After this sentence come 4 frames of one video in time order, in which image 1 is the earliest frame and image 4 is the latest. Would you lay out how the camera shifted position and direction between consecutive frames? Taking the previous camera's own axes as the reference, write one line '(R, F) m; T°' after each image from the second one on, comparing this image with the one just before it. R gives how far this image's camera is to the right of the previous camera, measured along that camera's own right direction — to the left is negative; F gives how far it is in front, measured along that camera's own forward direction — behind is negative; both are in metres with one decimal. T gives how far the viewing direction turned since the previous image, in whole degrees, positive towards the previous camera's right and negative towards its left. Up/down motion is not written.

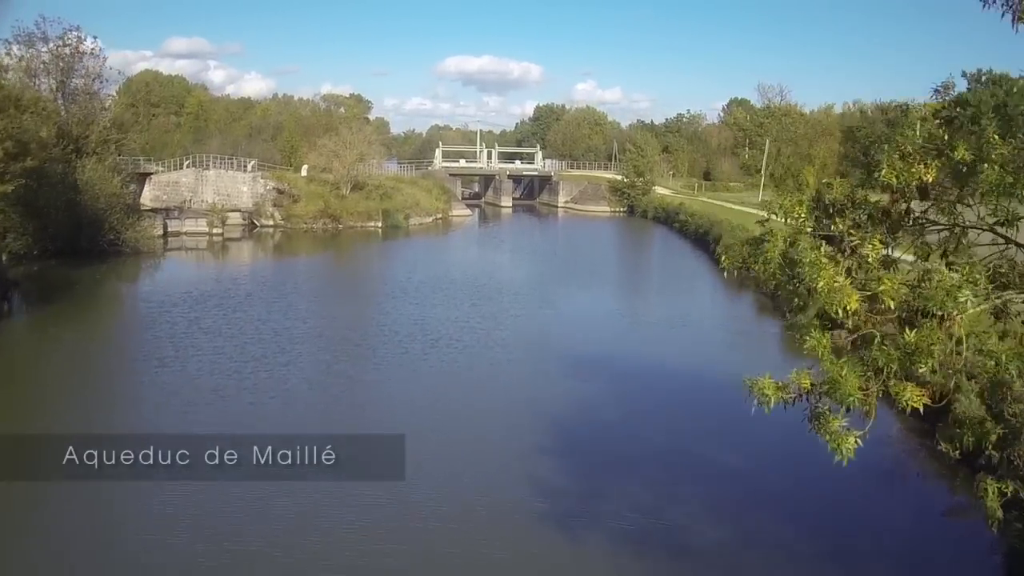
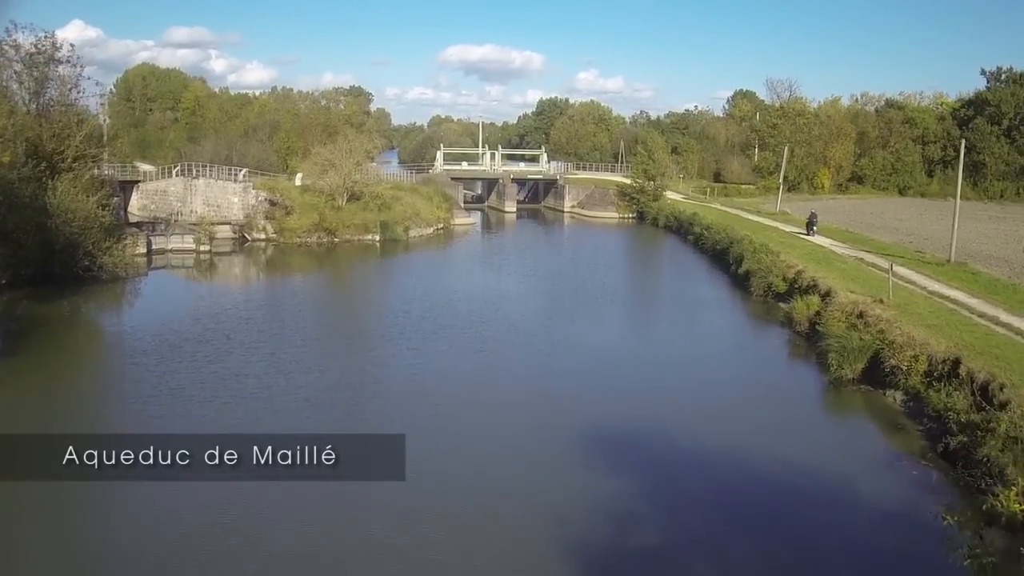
(-0.2, +2.2) m; 0°
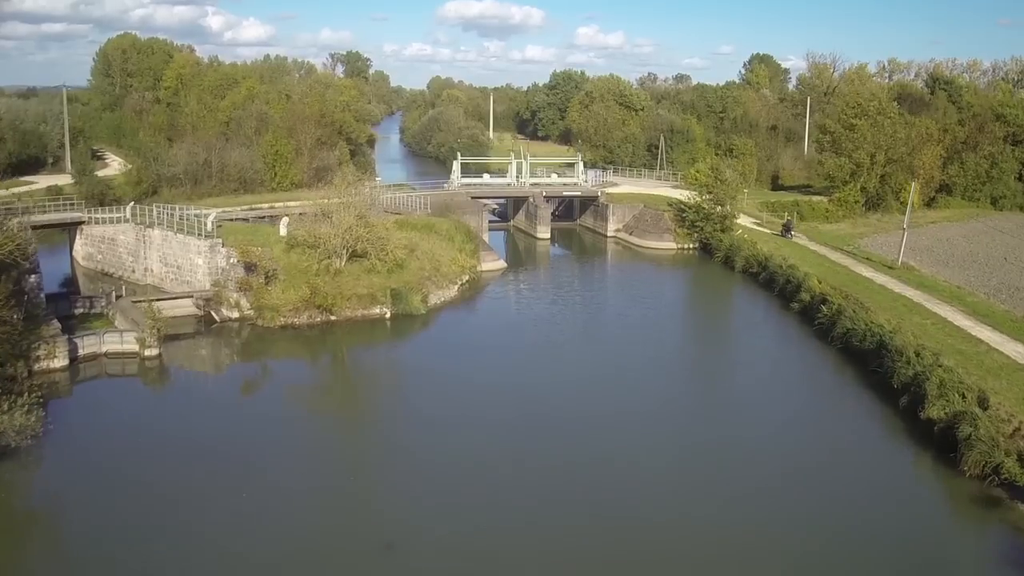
(-1.8, +9.6) m; 0°
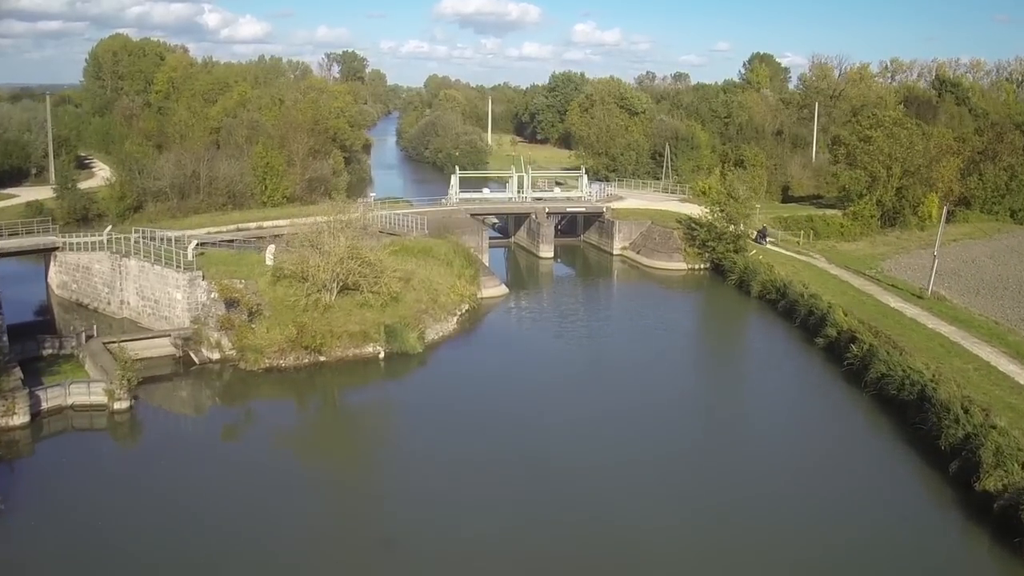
(-0.2, +2.3) m; 0°
